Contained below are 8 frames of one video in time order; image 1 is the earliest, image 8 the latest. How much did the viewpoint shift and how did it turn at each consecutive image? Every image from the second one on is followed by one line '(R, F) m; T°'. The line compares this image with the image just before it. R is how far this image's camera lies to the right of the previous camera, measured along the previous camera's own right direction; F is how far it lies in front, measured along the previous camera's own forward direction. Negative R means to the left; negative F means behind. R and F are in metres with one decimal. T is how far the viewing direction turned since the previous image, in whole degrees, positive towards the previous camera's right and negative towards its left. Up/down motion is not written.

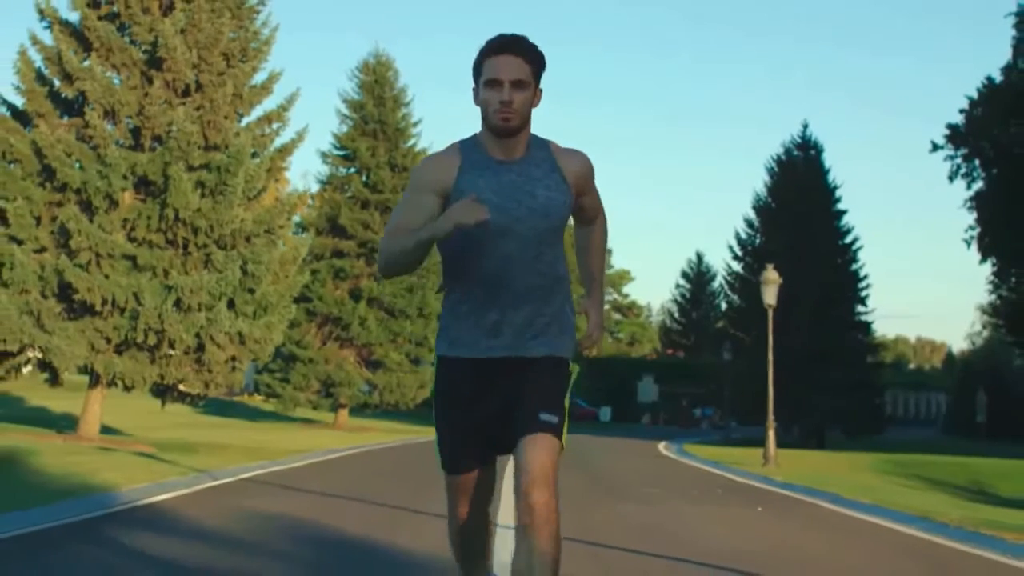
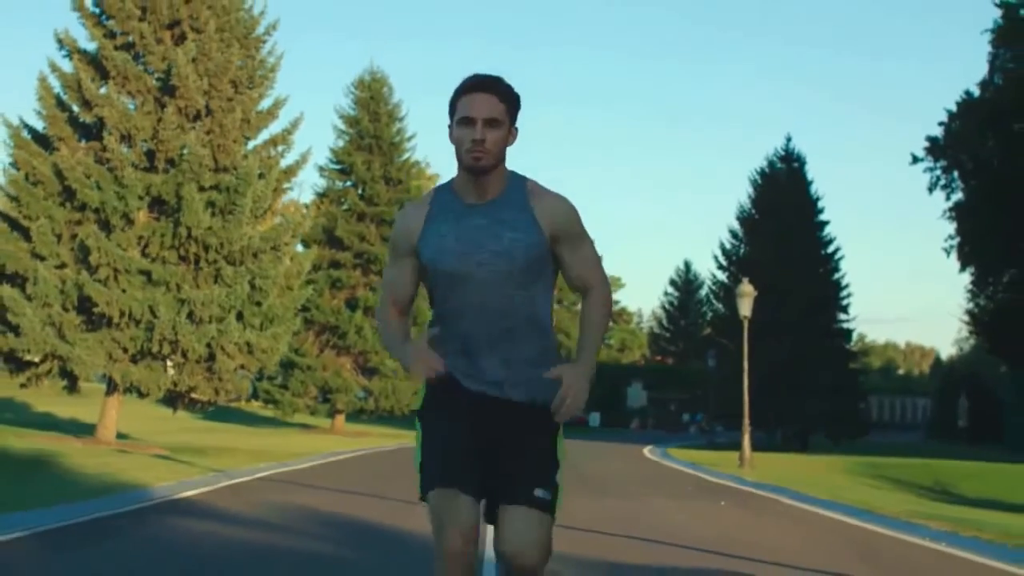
(0.0, -1.9) m; 0°
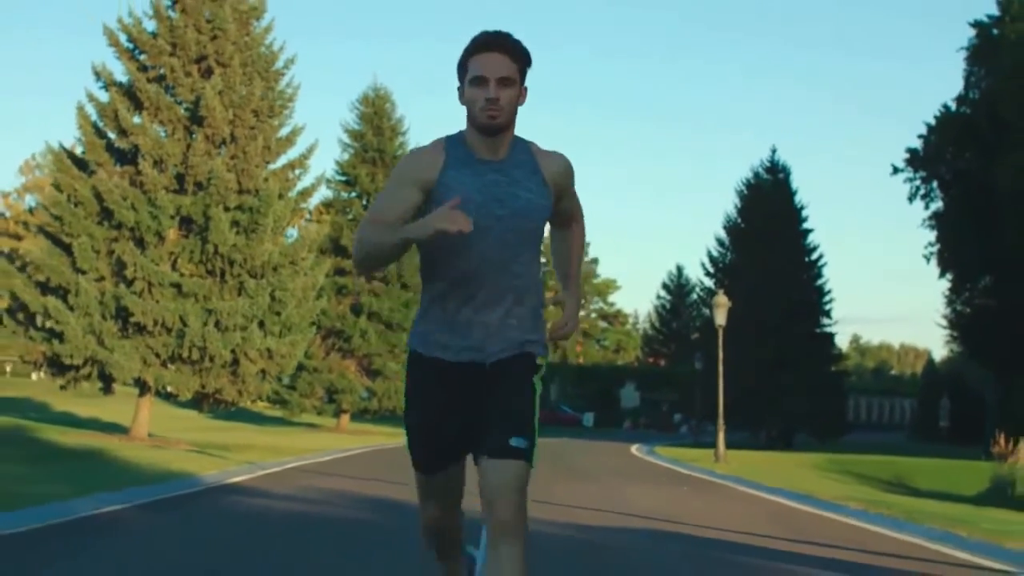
(0.0, -3.0) m; 0°
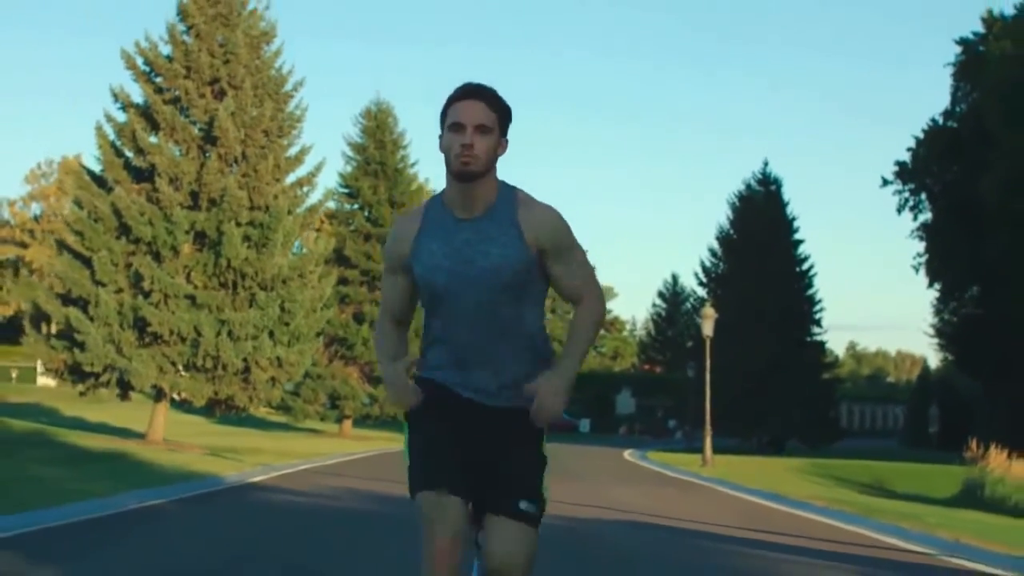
(0.0, -1.7) m; 0°
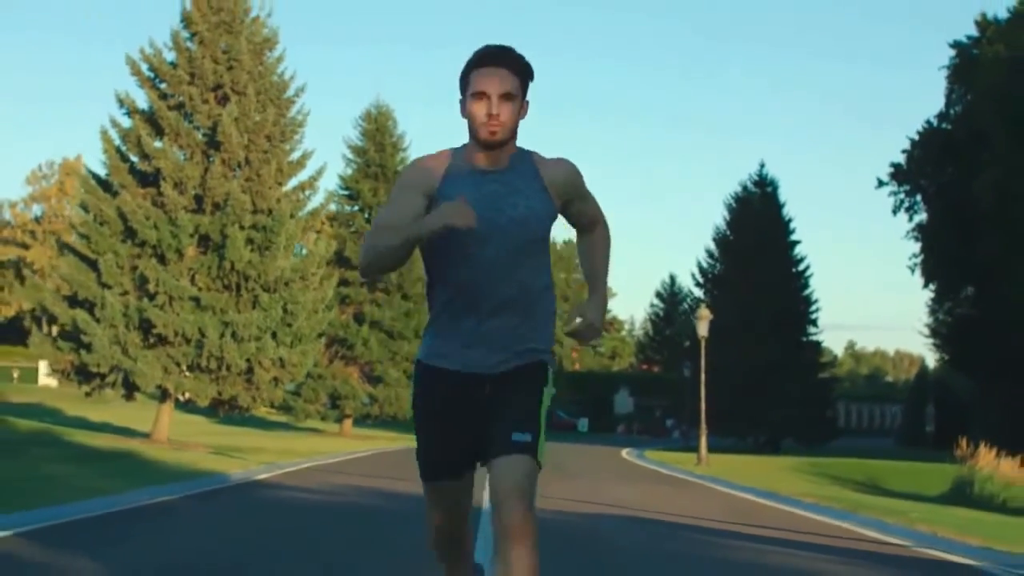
(0.0, -0.6) m; 0°
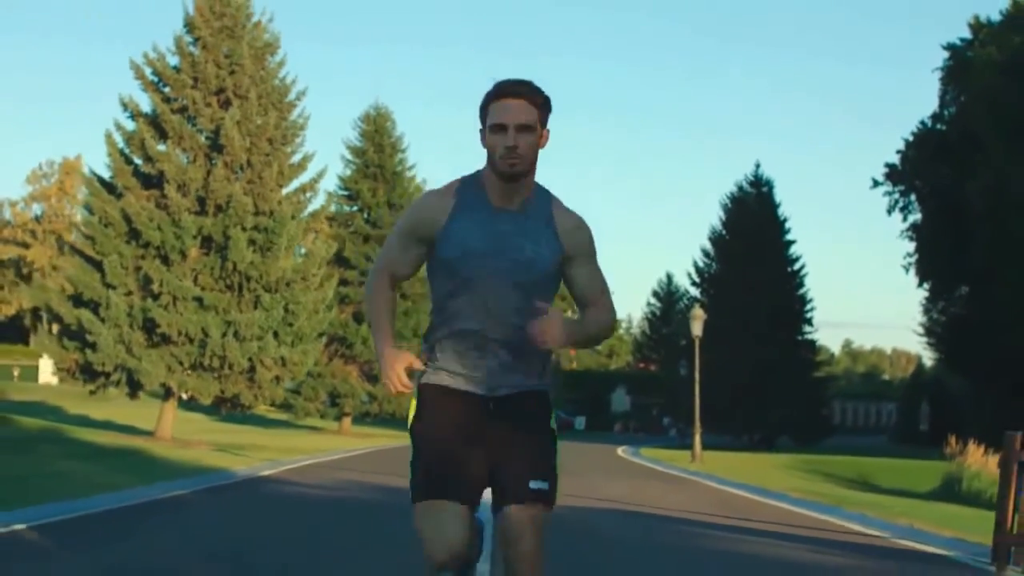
(0.0, -0.6) m; 0°
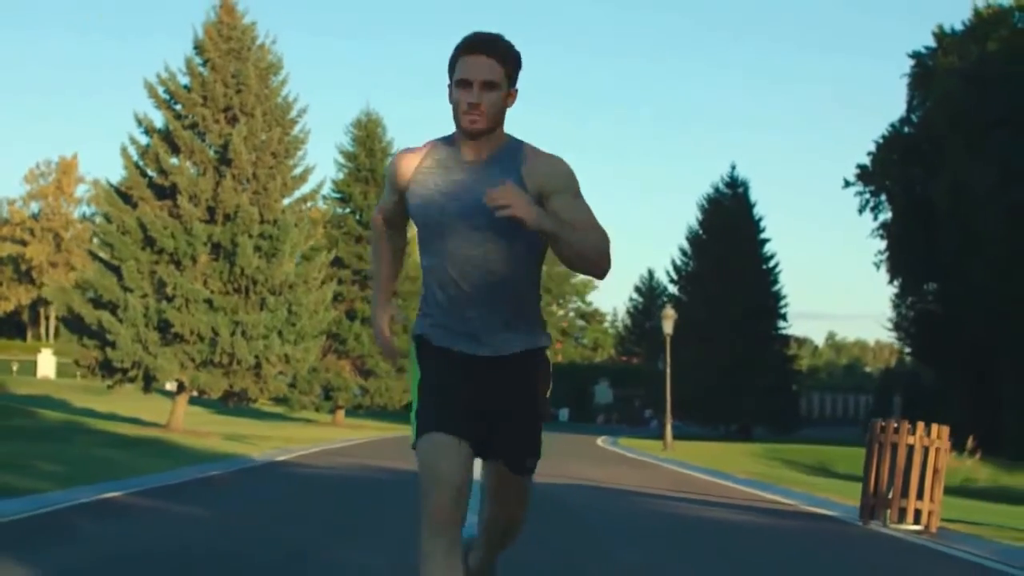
(0.0, -3.0) m; +1°
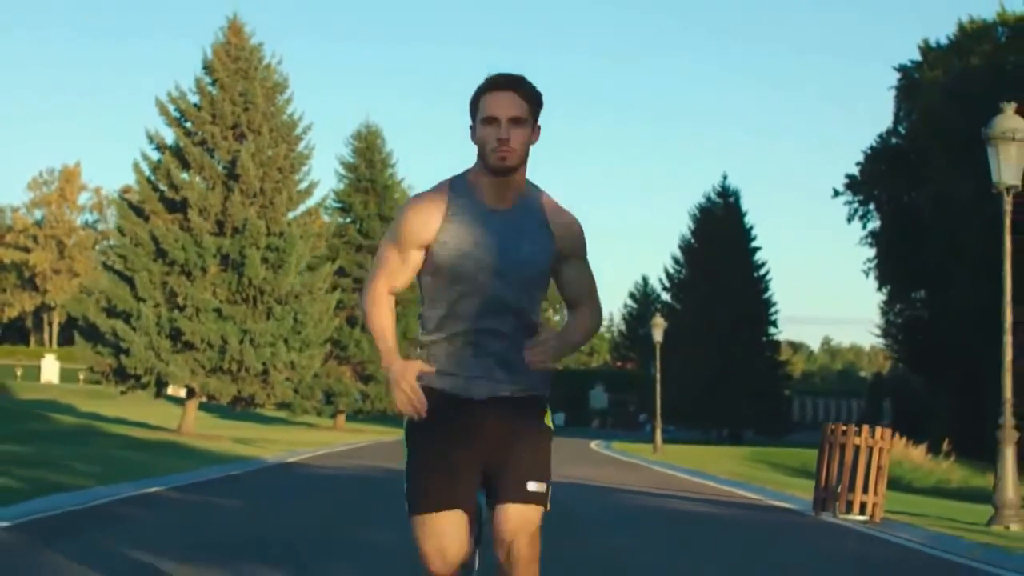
(0.0, -1.7) m; 0°
